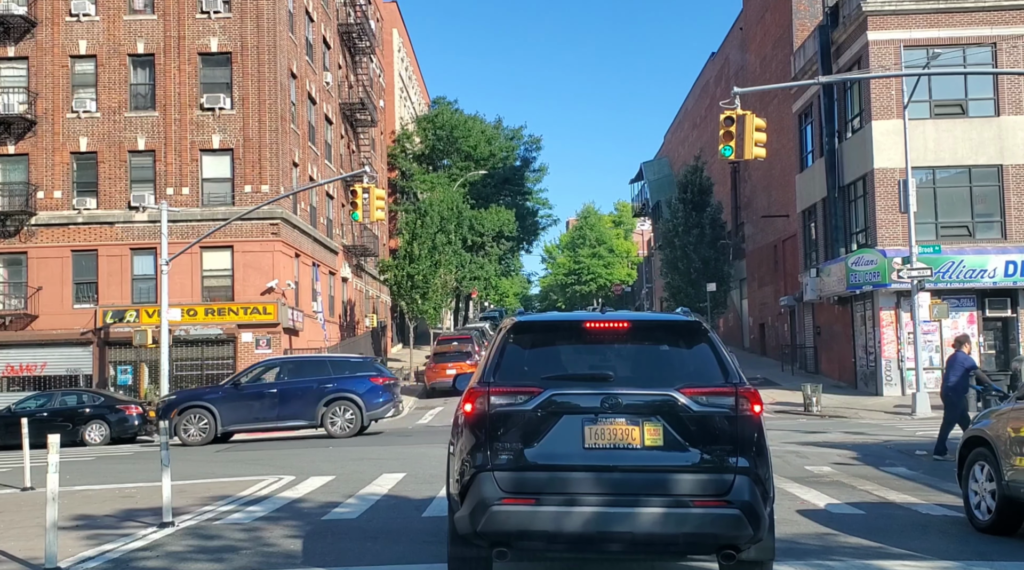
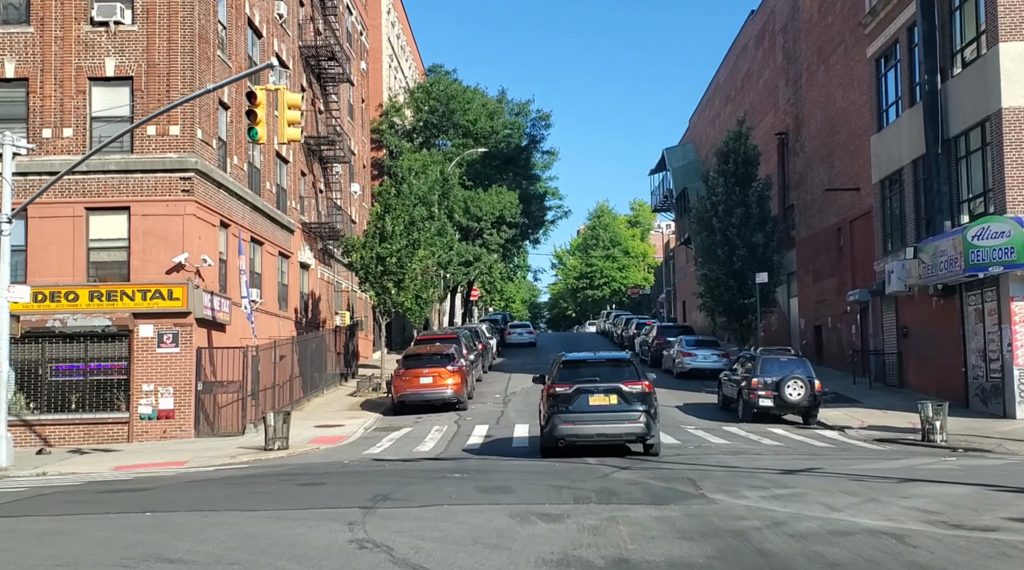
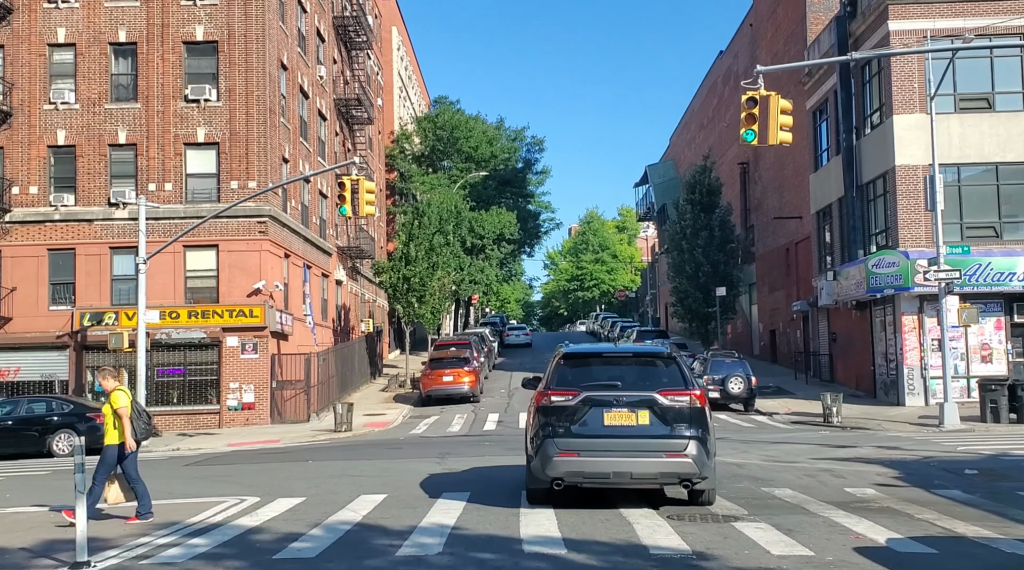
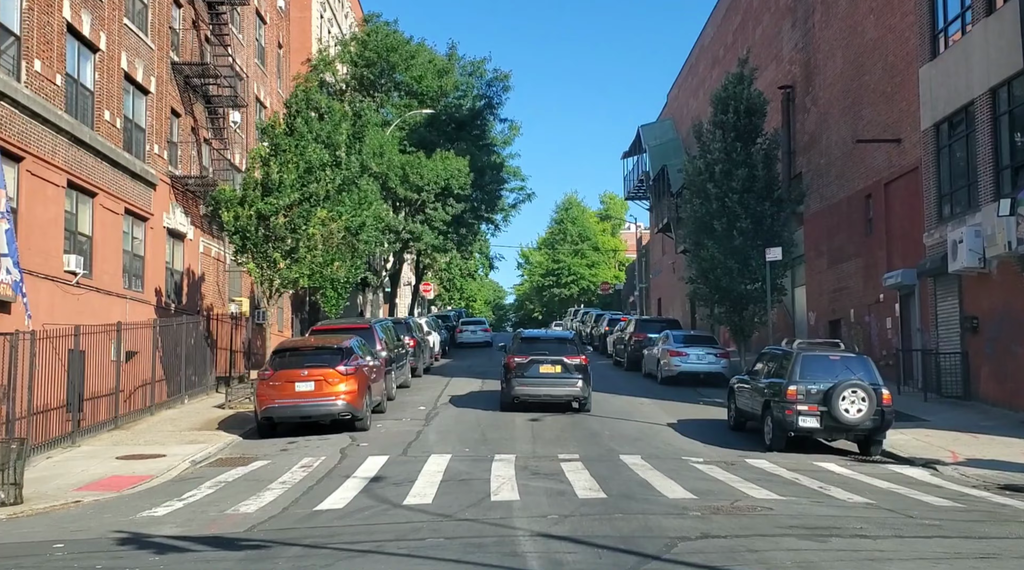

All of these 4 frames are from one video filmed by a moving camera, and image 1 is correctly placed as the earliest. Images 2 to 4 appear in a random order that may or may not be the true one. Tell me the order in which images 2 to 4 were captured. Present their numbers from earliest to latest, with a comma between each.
3, 2, 4
